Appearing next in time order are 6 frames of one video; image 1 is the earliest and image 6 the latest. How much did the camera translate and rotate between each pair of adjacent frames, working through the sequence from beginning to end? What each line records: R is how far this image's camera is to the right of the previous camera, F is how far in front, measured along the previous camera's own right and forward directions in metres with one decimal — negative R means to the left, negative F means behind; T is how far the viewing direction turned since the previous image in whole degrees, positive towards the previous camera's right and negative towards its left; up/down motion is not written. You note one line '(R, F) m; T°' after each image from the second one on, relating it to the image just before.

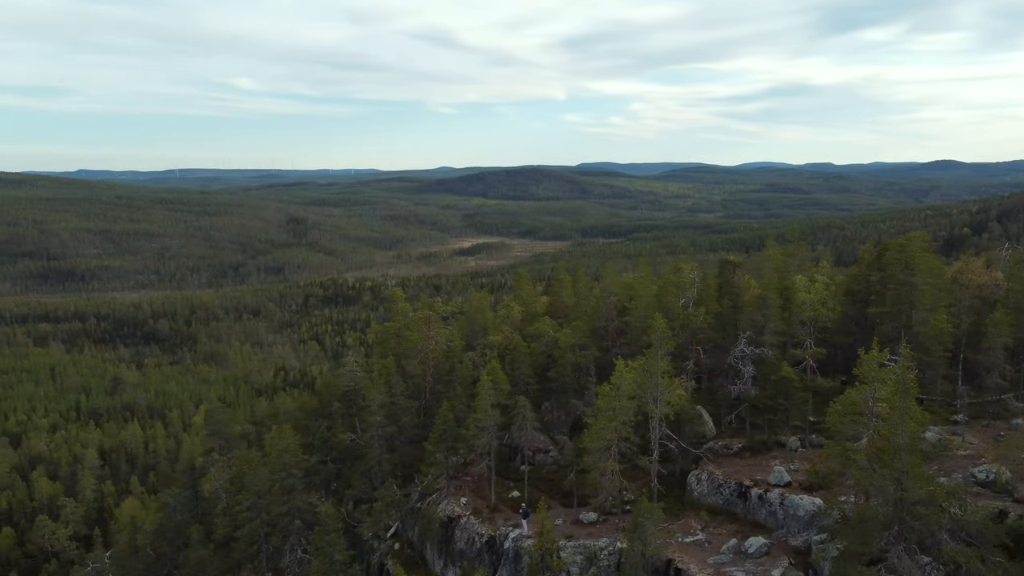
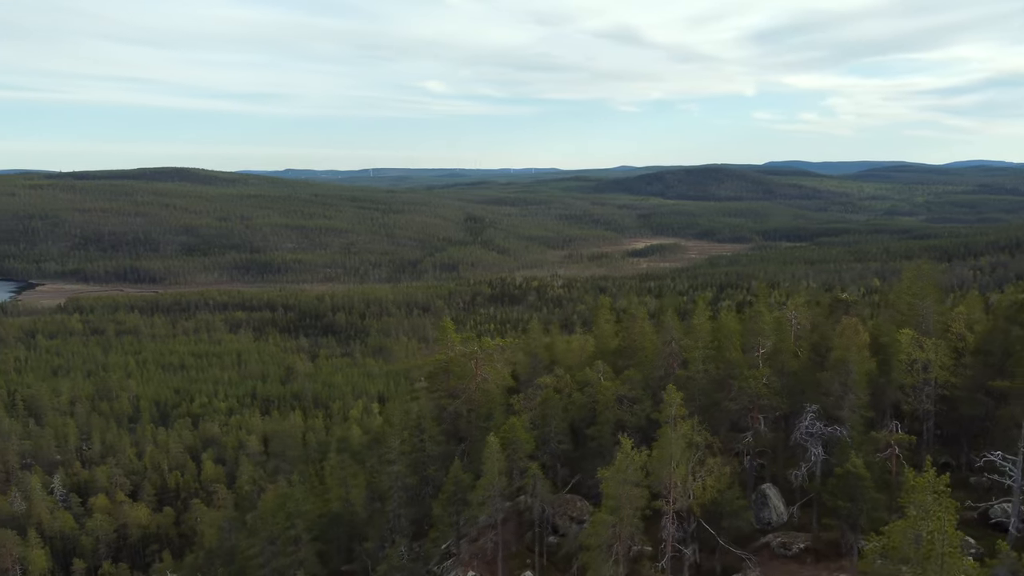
(+1.5, +1.4) m; -12°
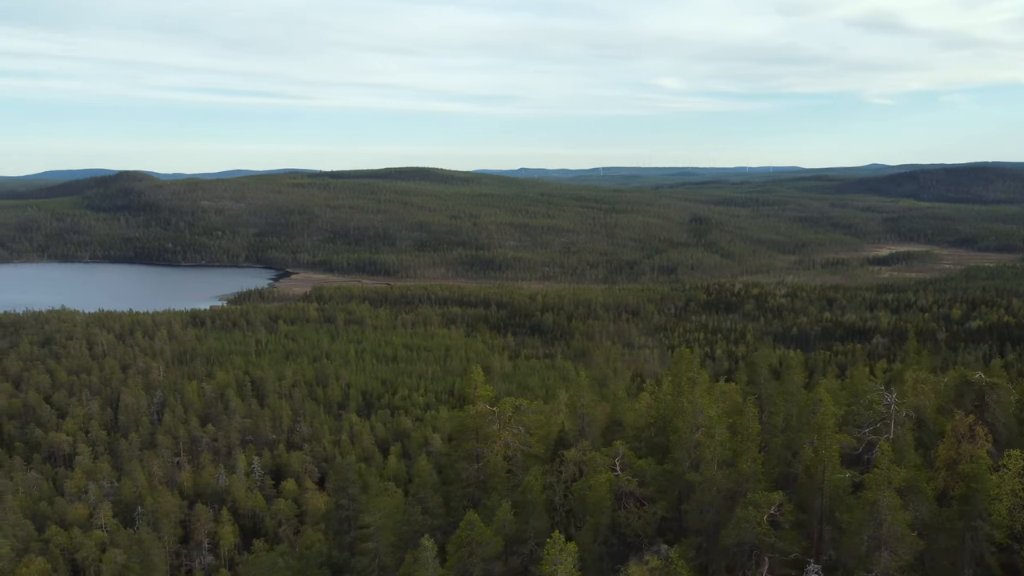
(+2.1, +1.7) m; -16°
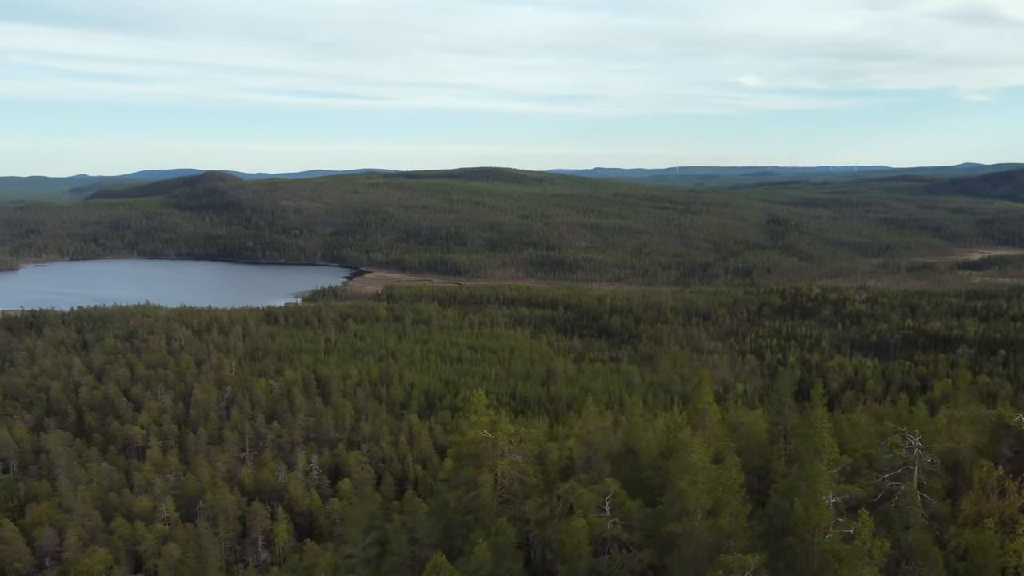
(+0.8, +0.5) m; -5°
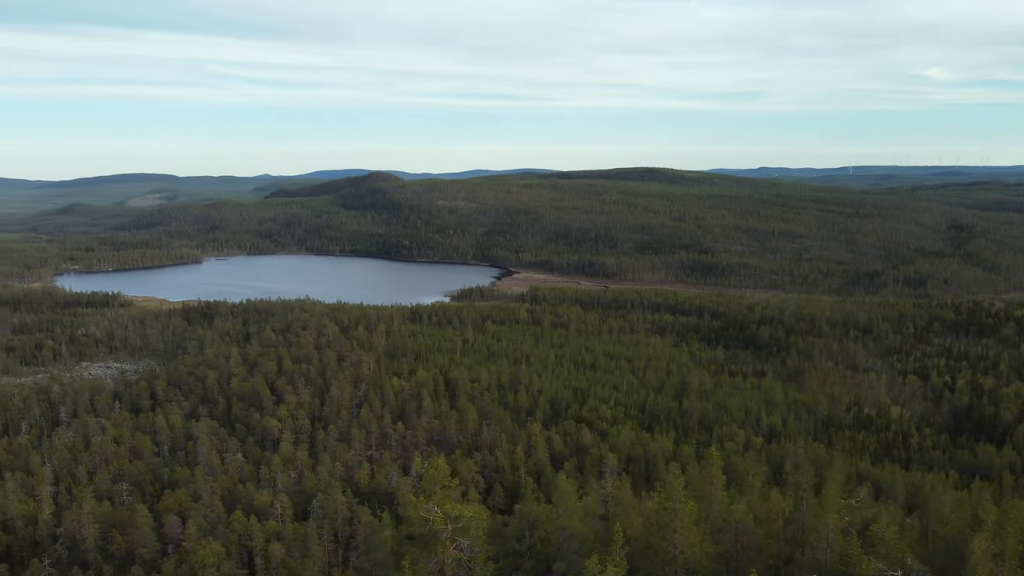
(+1.8, +1.3) m; -11°
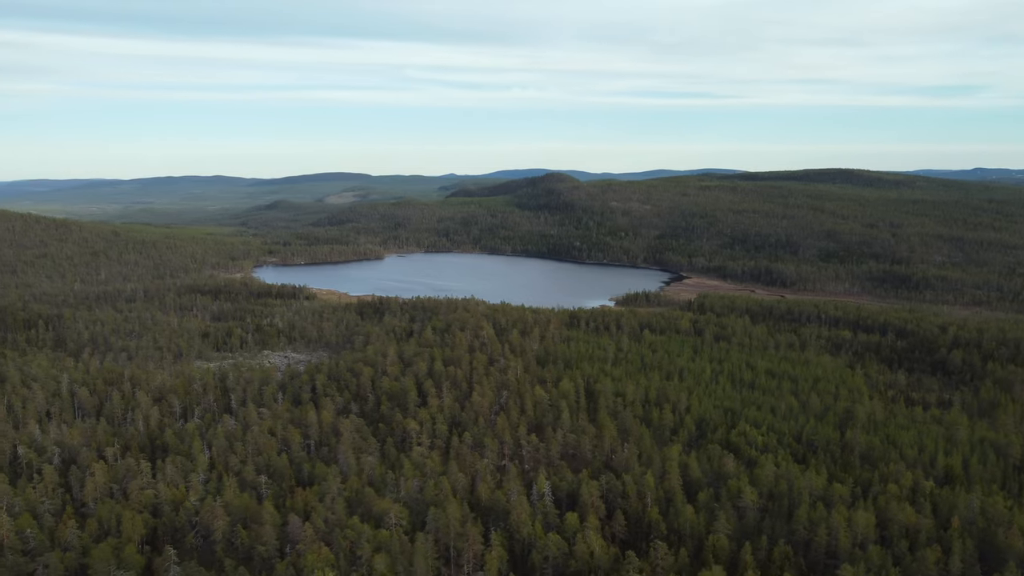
(+2.3, +1.7) m; -13°
